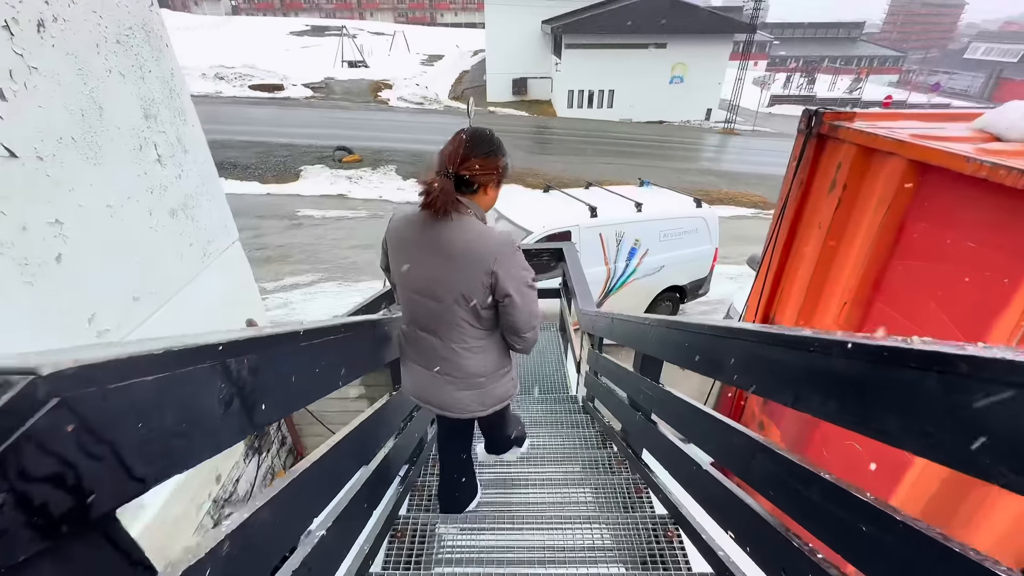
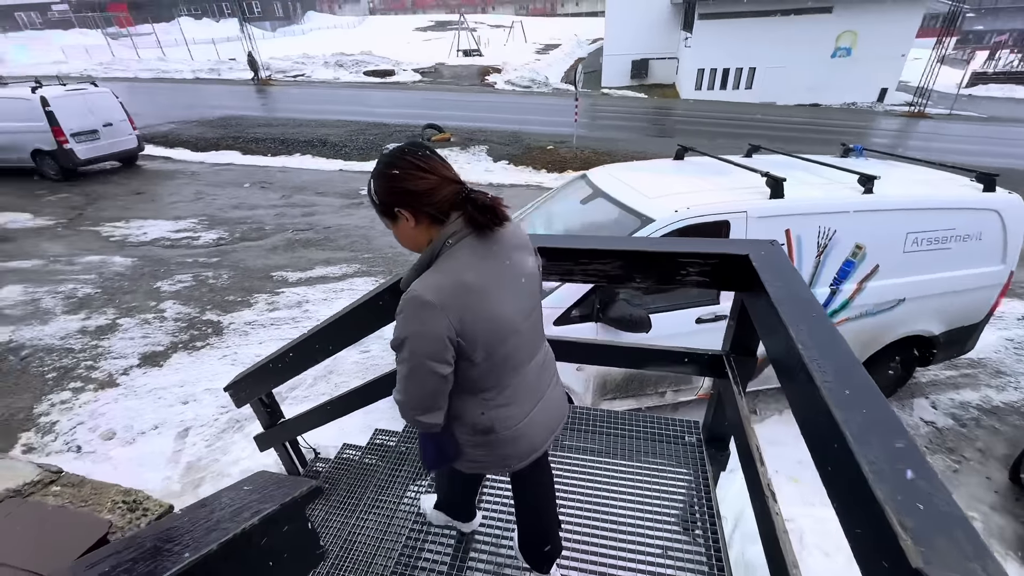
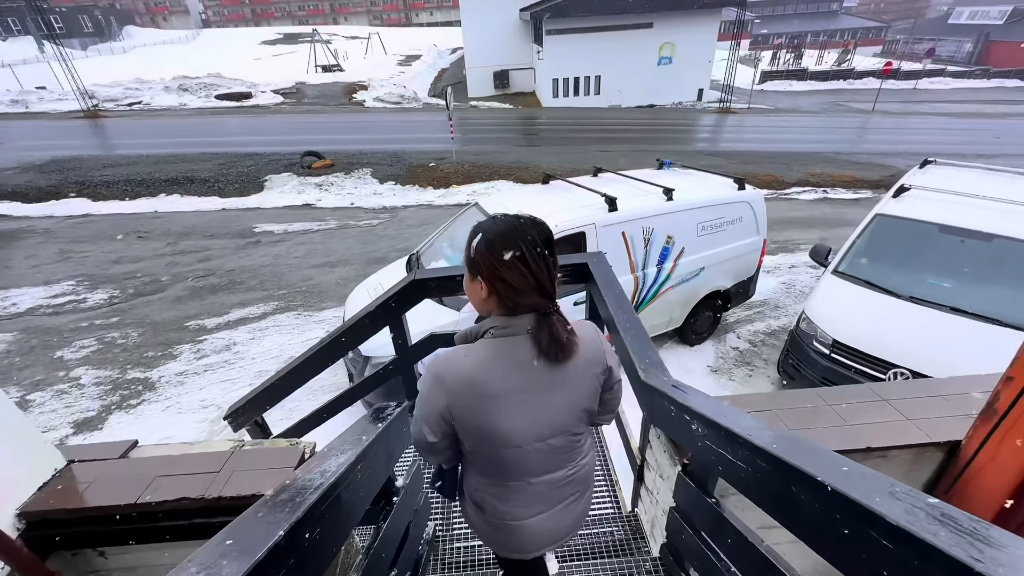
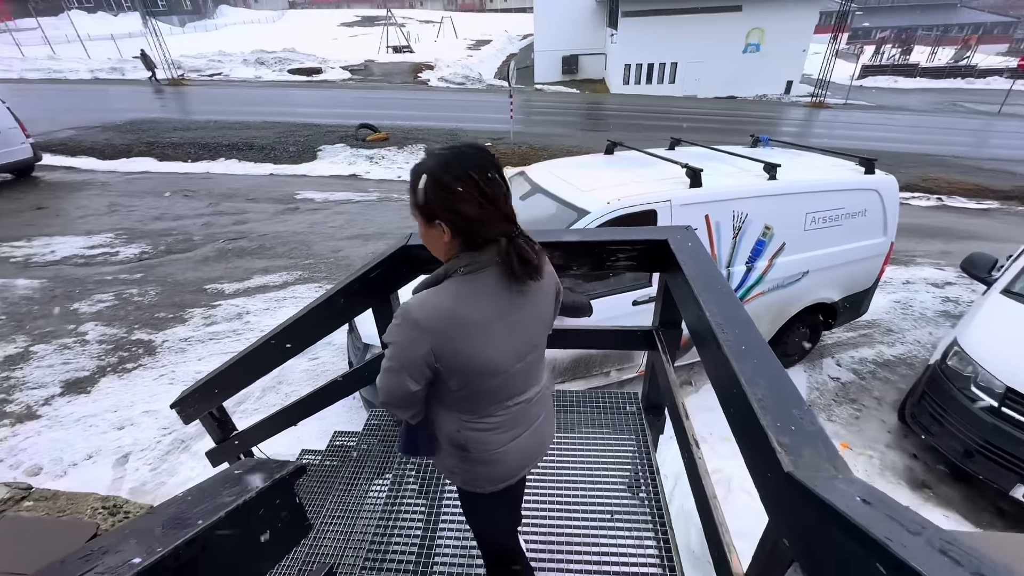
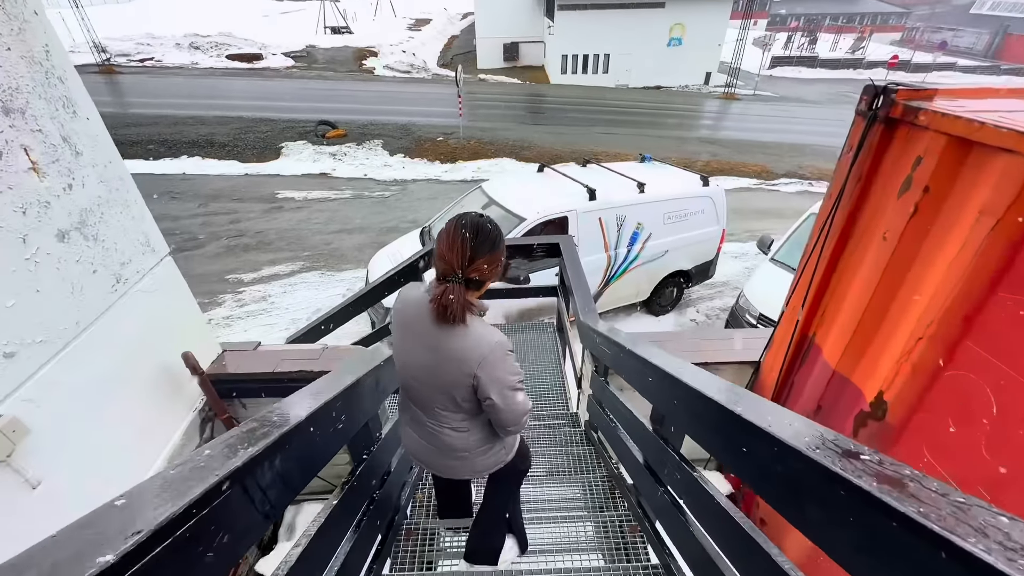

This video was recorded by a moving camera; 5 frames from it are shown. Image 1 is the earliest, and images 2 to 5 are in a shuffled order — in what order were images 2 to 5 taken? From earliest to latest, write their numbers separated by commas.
5, 3, 4, 2
